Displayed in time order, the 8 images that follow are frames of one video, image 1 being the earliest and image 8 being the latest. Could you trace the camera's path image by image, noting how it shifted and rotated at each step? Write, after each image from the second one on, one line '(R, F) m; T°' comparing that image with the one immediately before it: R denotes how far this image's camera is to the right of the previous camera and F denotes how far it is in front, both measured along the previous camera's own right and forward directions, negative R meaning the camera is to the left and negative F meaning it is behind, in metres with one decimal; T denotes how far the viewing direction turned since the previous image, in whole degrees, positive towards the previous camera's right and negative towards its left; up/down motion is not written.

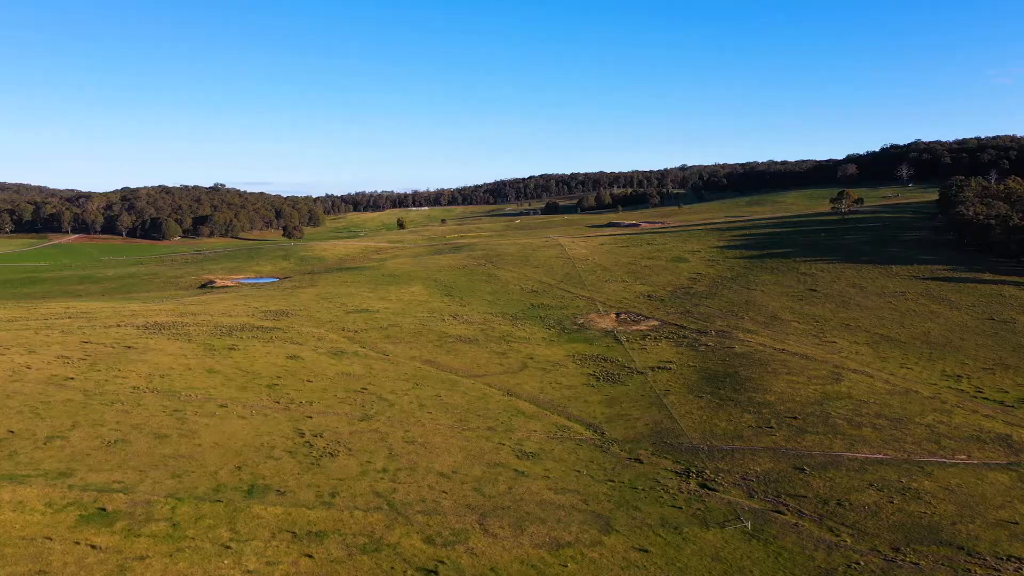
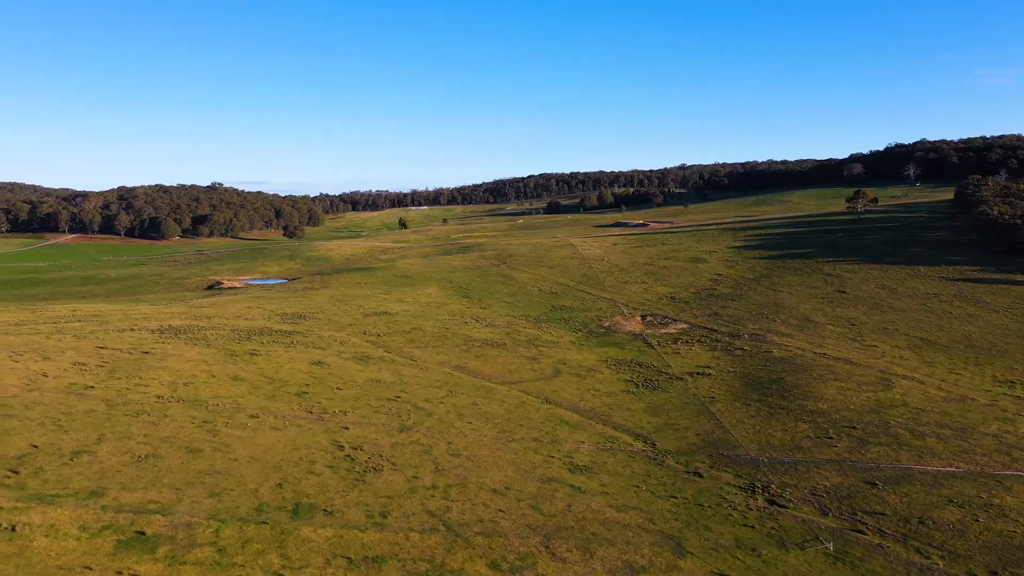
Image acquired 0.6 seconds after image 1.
(-1.6, +1.3) m; 0°
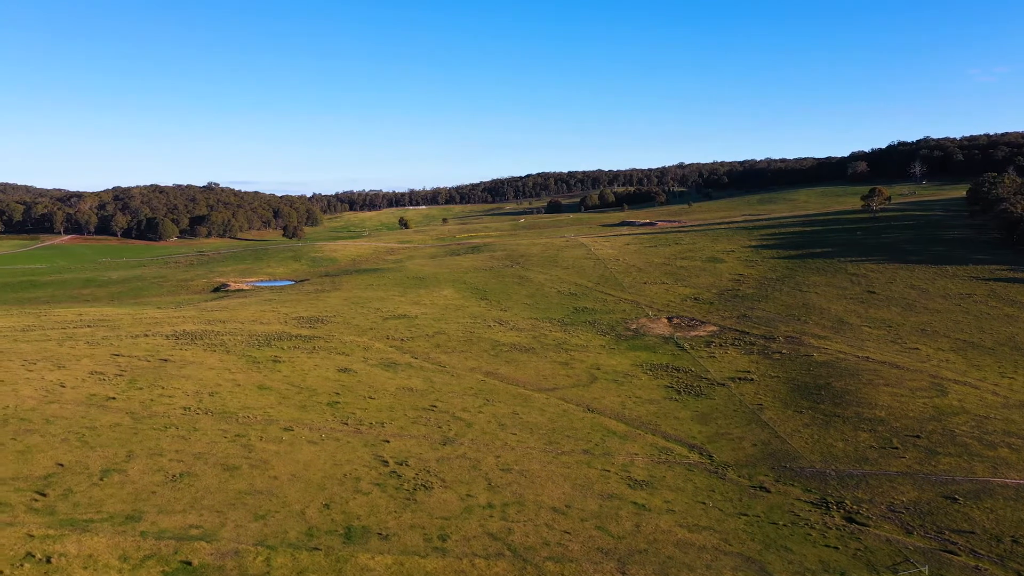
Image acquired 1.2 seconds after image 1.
(-1.6, +1.3) m; +1°
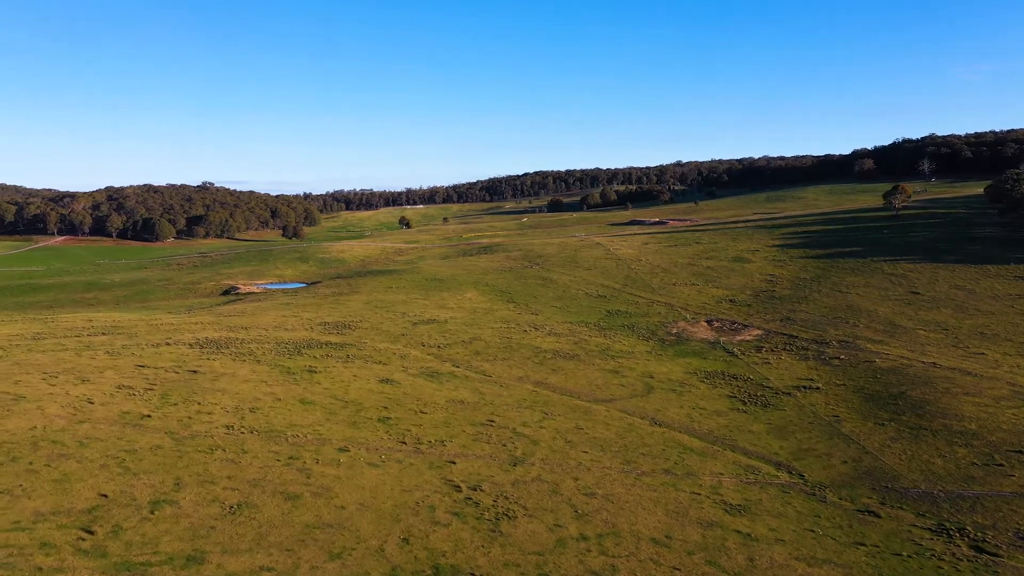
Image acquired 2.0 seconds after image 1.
(-2.2, +1.9) m; +1°
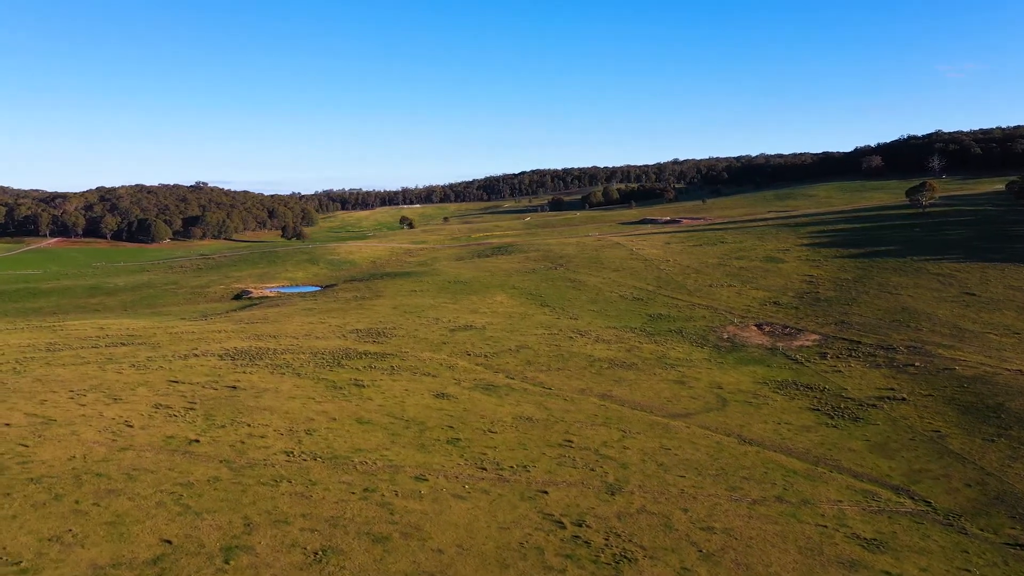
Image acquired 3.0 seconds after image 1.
(-2.5, +2.2) m; +1°
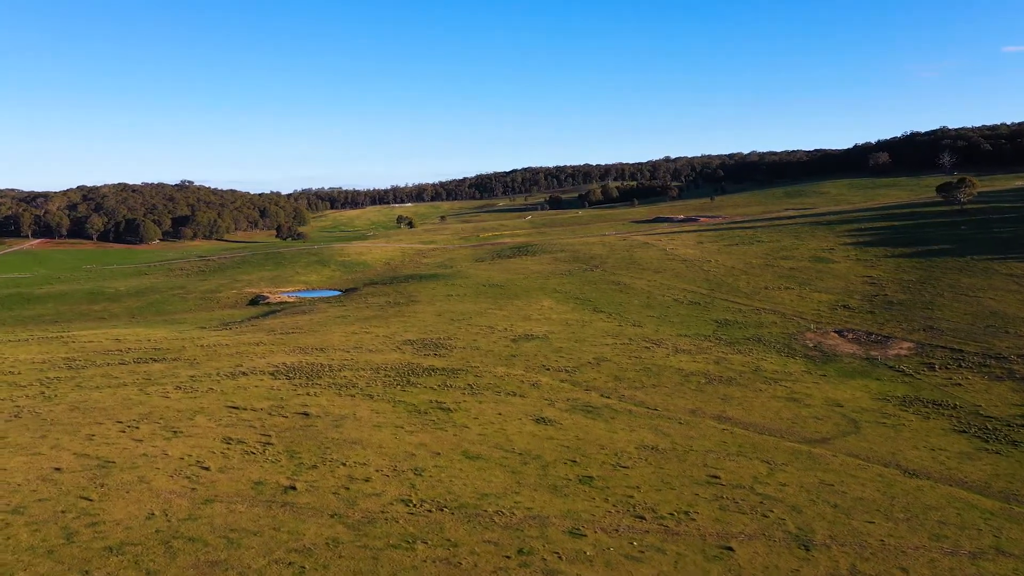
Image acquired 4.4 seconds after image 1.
(-3.7, +3.4) m; +2°
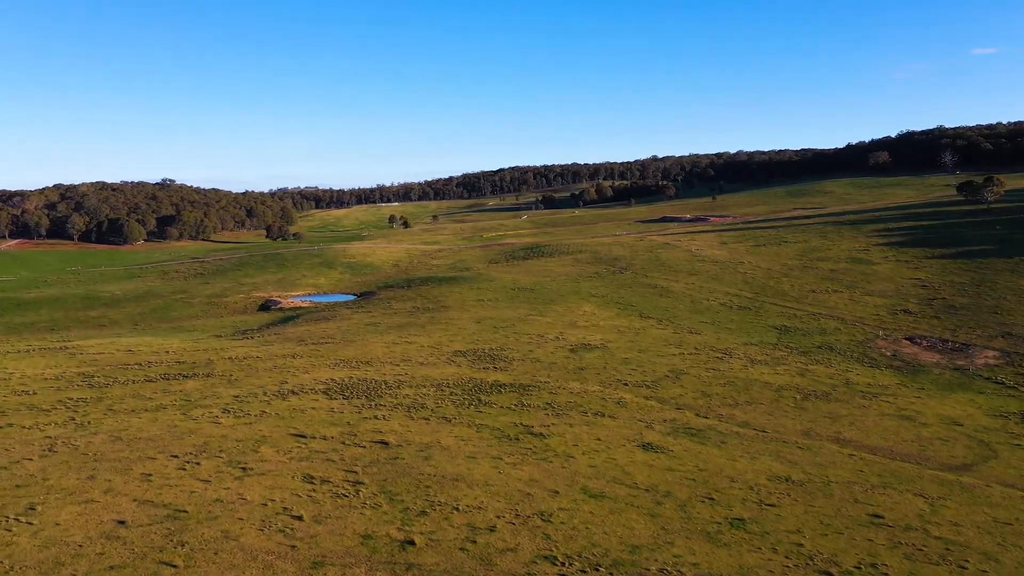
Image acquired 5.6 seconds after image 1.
(-3.2, +2.8) m; +2°
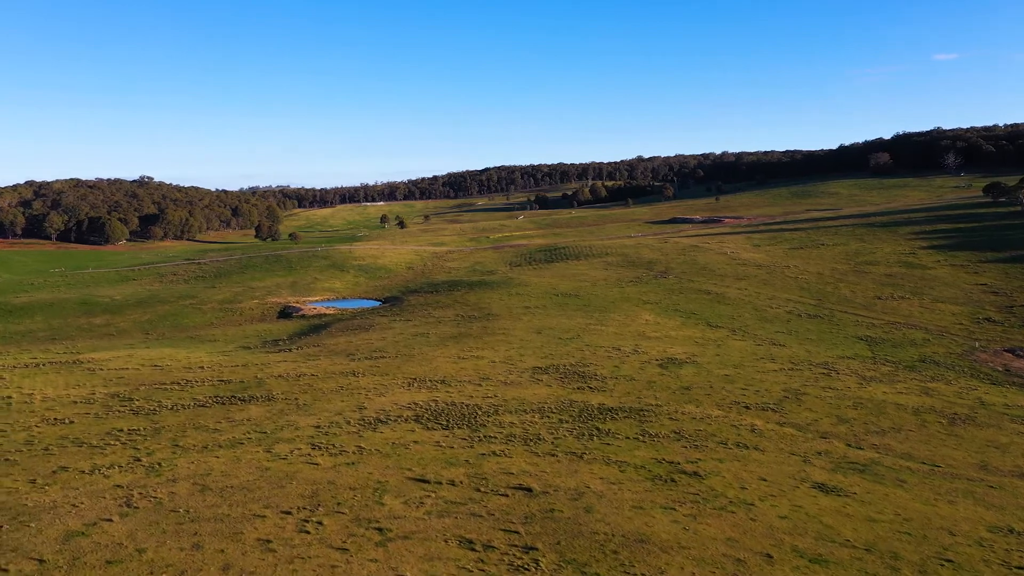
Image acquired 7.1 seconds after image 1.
(-3.9, +3.3) m; +2°
